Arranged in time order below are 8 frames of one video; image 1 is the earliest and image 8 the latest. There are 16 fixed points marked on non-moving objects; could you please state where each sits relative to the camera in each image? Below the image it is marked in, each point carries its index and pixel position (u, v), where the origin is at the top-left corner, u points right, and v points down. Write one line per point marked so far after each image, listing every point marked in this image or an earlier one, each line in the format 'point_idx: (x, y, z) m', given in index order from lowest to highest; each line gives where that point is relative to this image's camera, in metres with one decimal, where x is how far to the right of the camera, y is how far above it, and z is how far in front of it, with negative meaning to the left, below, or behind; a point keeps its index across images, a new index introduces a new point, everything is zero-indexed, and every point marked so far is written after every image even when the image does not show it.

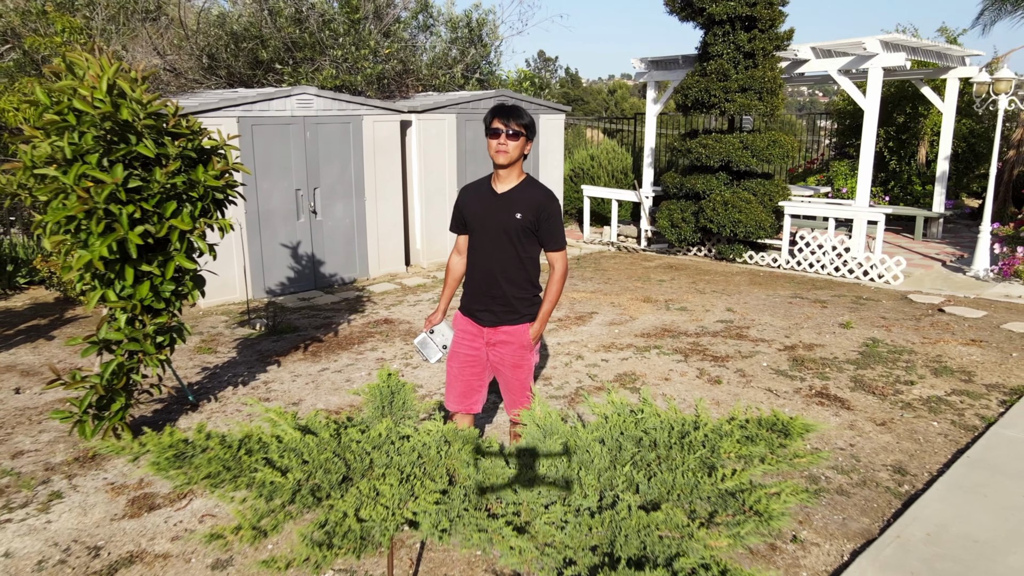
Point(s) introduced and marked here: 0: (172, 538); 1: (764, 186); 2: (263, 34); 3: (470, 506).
0: (-1.2, -0.9, +2.7) m
1: (+2.5, +1.0, +7.4) m
2: (-2.7, +2.7, +8.4) m
3: (-0.1, -0.5, +2.0) m
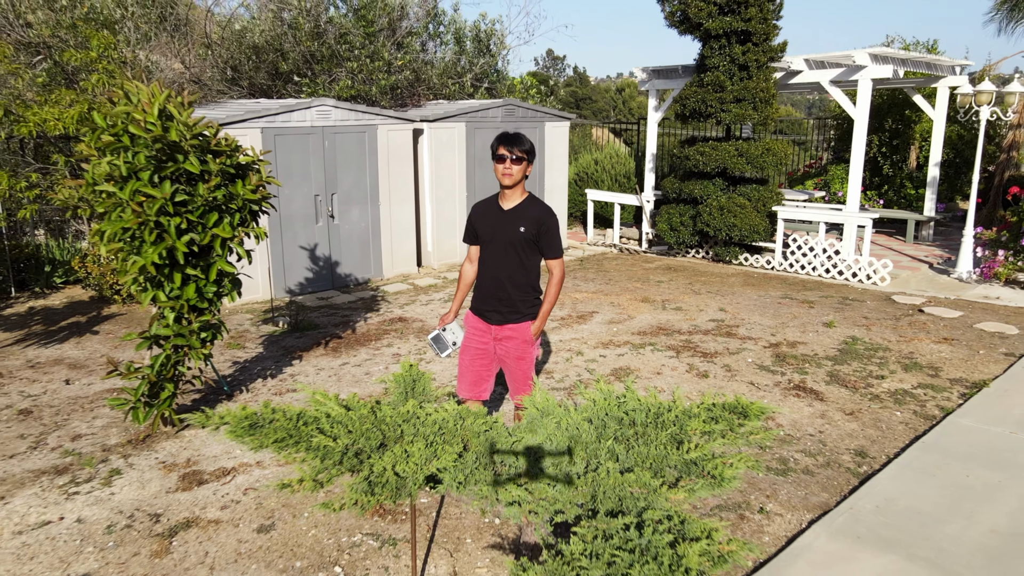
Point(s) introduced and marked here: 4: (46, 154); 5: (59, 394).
0: (-1.2, -0.9, +3.1) m
1: (+2.6, +1.0, +7.7) m
2: (-2.6, +2.7, +8.9) m
3: (-0.1, -0.5, +2.4) m
4: (-4.4, +1.2, +7.0) m
5: (-2.7, -0.6, +4.5) m
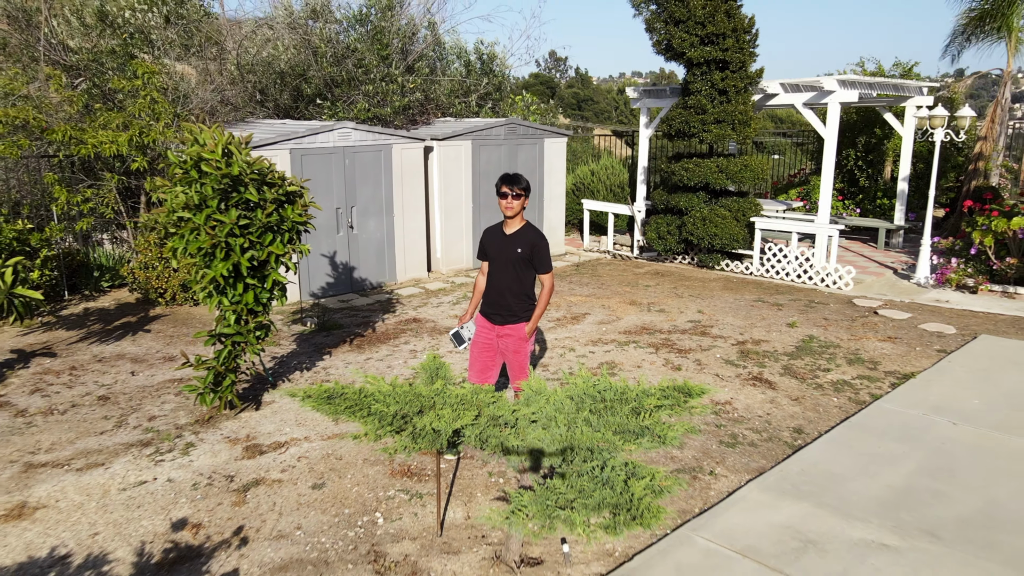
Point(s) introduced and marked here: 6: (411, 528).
0: (-1.2, -1.0, +3.9) m
1: (+2.6, +1.0, +8.5) m
2: (-2.6, +2.7, +9.6) m
3: (-0.1, -0.6, +3.2) m
4: (-4.3, +1.2, +7.7) m
5: (-2.7, -0.7, +5.2) m
6: (-0.4, -1.1, +3.3) m
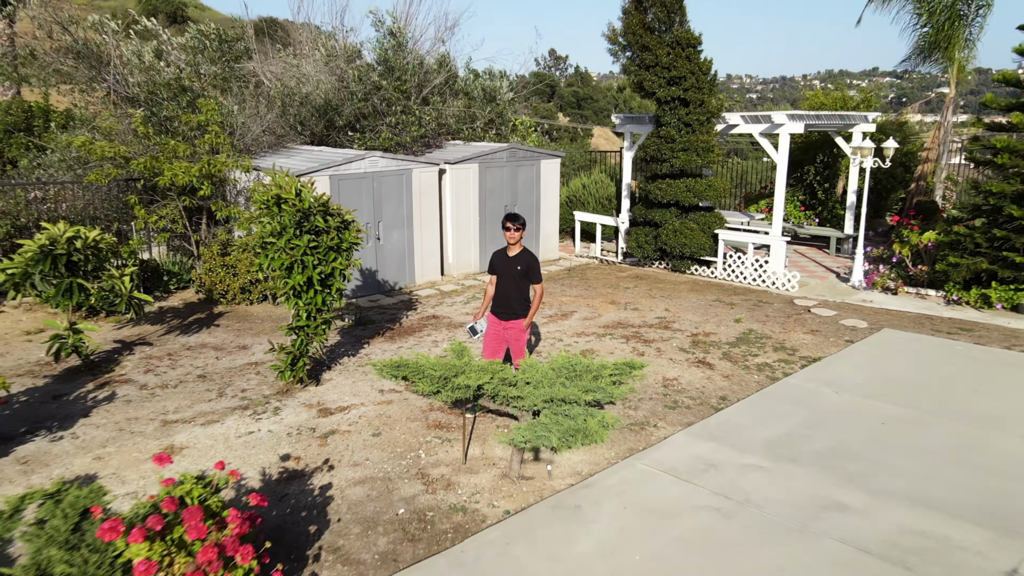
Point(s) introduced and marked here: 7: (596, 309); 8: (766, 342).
0: (-1.2, -1.0, +5.4) m
1: (+2.6, +0.9, +10.0) m
2: (-2.6, +2.7, +11.2) m
3: (-0.1, -0.6, +4.7) m
4: (-4.3, +1.2, +9.3) m
5: (-2.7, -0.7, +6.8) m
6: (-0.4, -1.1, +4.9) m
7: (+1.0, -0.2, +8.5) m
8: (+2.4, -0.5, +7.1) m
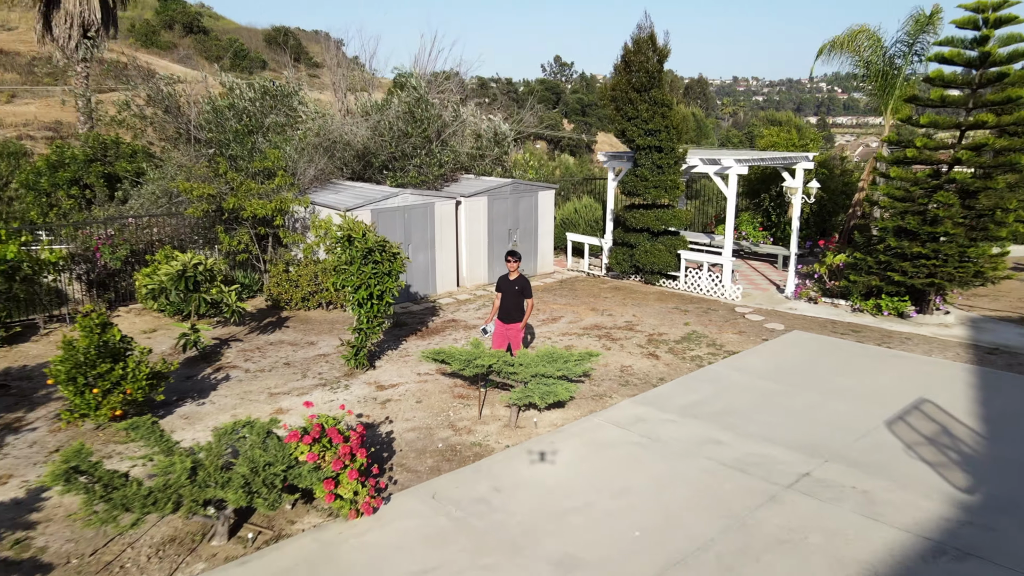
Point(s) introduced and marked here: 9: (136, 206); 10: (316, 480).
0: (-1.2, -1.1, +7.9) m
1: (+2.6, +0.8, +12.4) m
2: (-2.6, +2.5, +13.6) m
3: (-0.1, -0.8, +7.1) m
4: (-4.3, +1.0, +11.7) m
5: (-2.7, -0.8, +9.2) m
6: (-0.4, -1.2, +7.3) m
7: (+1.0, -0.4, +10.9) m
8: (+2.4, -0.7, +9.5) m
9: (-6.5, +1.4, +12.8) m
10: (-1.4, -1.4, +5.5) m
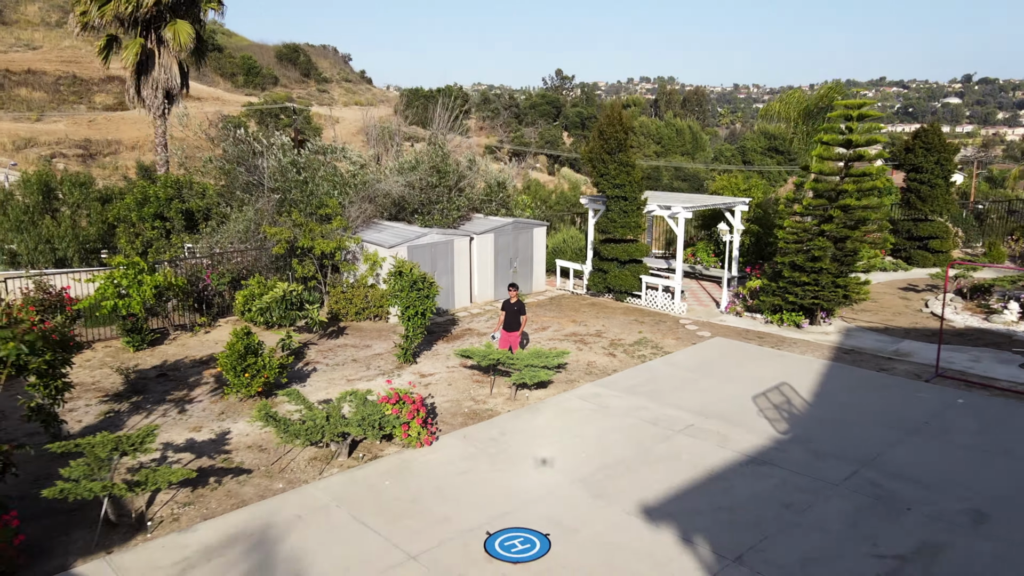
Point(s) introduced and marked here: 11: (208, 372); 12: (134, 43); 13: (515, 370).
0: (-1.2, -1.4, +11.6) m
1: (+2.6, +0.4, +16.2) m
2: (-2.5, +2.2, +17.4) m
3: (-0.1, -1.1, +10.9) m
4: (-4.3, +0.7, +15.5) m
5: (-2.7, -1.2, +13.0) m
6: (-0.4, -1.6, +11.0) m
7: (+1.0, -0.7, +14.6) m
8: (+2.4, -1.0, +13.2) m
9: (-6.5, +1.1, +16.5) m
10: (-1.4, -1.7, +9.3) m
11: (-4.9, -1.3, +12.0) m
12: (-9.8, +6.4, +19.4) m
13: (0.0, -1.2, +10.7) m
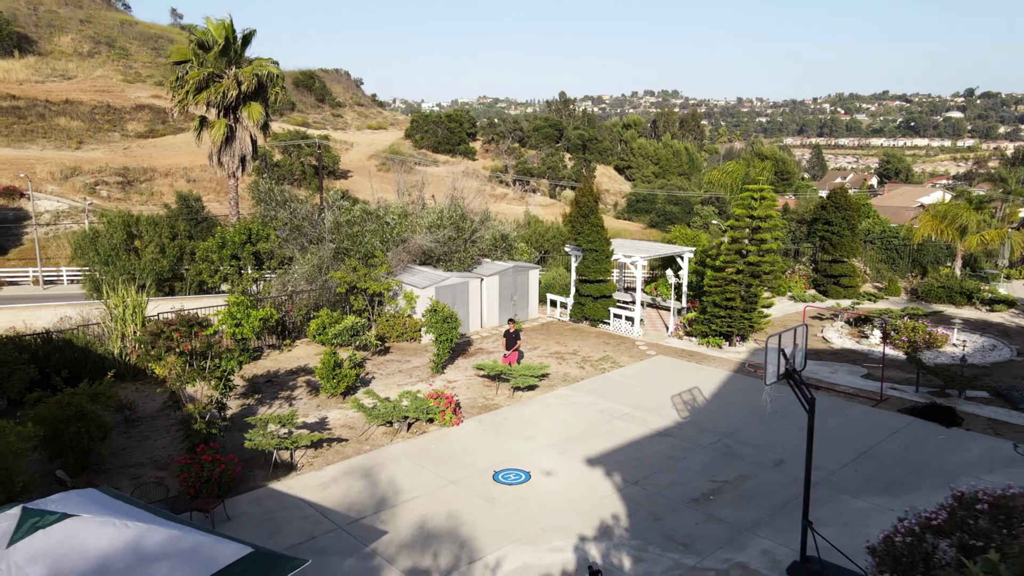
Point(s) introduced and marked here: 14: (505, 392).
0: (-1.2, -2.2, +16.9) m
1: (+2.7, -0.4, +21.4) m
2: (-2.5, +1.3, +22.7) m
3: (-0.1, -1.8, +16.1) m
4: (-4.3, -0.1, +20.8) m
5: (-2.7, -1.9, +18.2) m
6: (-0.5, -2.3, +16.3) m
7: (+1.0, -1.5, +19.8) m
8: (+2.4, -1.8, +18.5) m
9: (-6.5, +0.2, +21.9) m
10: (-1.4, -2.4, +14.5) m
11: (-4.9, -2.1, +17.3) m
12: (-9.8, +5.6, +24.8) m
13: (0.0, -1.9, +16.0) m
14: (-0.1, -2.3, +16.3) m
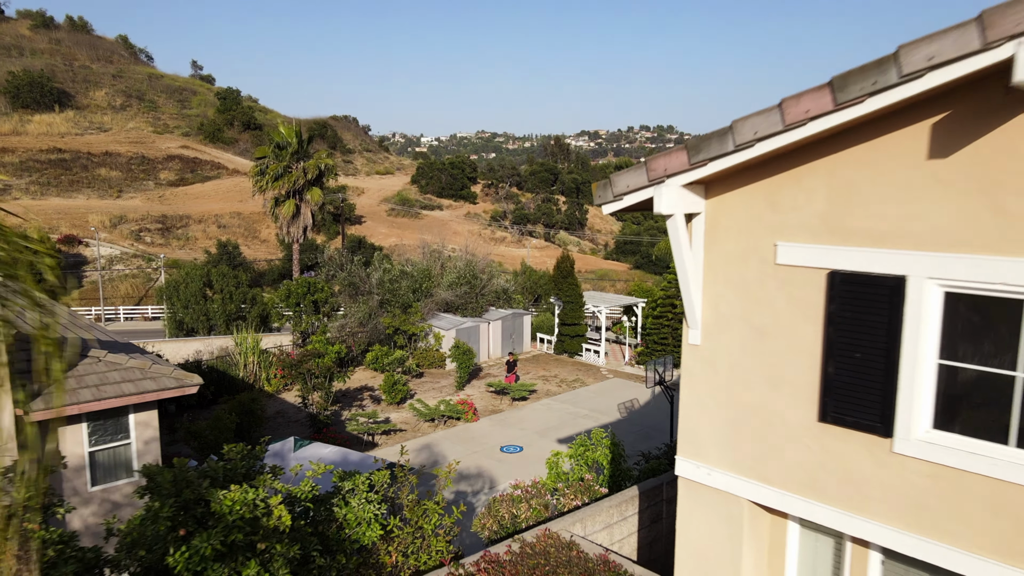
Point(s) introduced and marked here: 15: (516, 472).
0: (-1.2, -3.6, +24.6) m
1: (+2.6, -2.0, +29.2) m
2: (-2.5, -0.4, +30.5) m
3: (-0.1, -3.2, +23.9) m
4: (-4.3, -1.7, +28.6) m
5: (-2.7, -3.4, +26.0) m
6: (-0.5, -3.7, +24.0) m
7: (+1.0, -3.1, +27.6) m
8: (+2.4, -3.3, +26.2) m
9: (-6.5, -1.4, +29.7) m
10: (-1.4, -3.7, +22.2) m
11: (-5.0, -3.5, +25.0) m
12: (-9.8, +3.8, +32.9) m
13: (0.0, -3.3, +23.7) m
14: (-0.2, -3.7, +24.0) m
15: (+0.1, -4.5, +18.2) m
